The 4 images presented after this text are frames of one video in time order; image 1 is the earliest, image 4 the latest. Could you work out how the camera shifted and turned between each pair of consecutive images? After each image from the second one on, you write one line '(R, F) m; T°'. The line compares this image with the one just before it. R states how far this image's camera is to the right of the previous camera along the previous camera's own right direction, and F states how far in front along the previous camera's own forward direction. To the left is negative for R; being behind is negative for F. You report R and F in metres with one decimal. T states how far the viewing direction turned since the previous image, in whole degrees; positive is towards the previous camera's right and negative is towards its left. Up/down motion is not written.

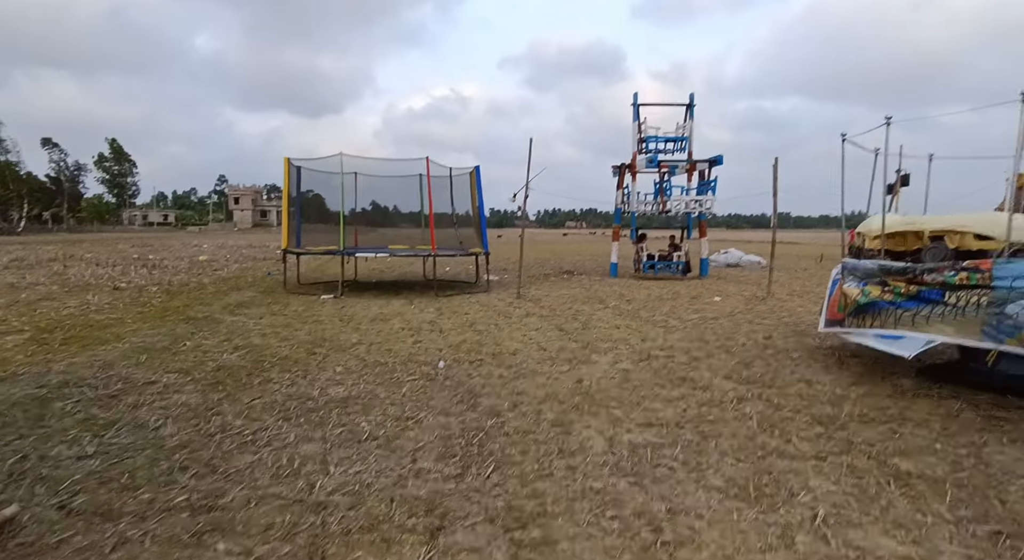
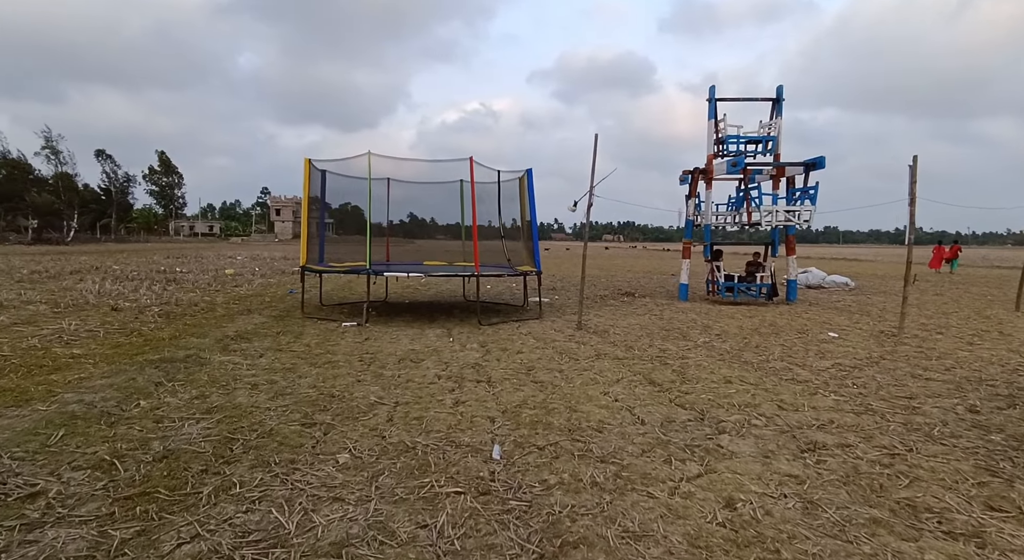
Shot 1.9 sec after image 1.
(-0.3, +1.5) m; -4°
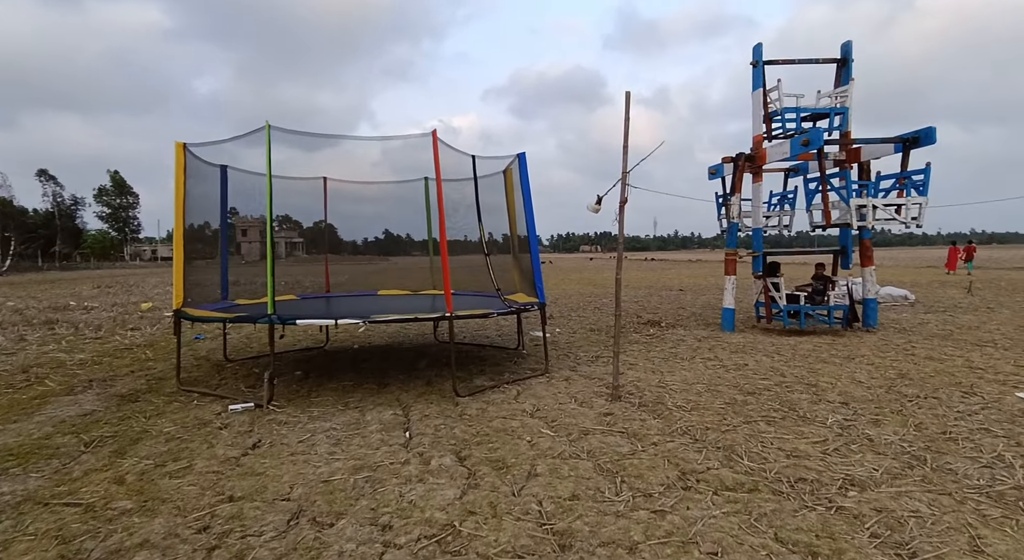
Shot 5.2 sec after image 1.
(-0.1, +2.6) m; +2°
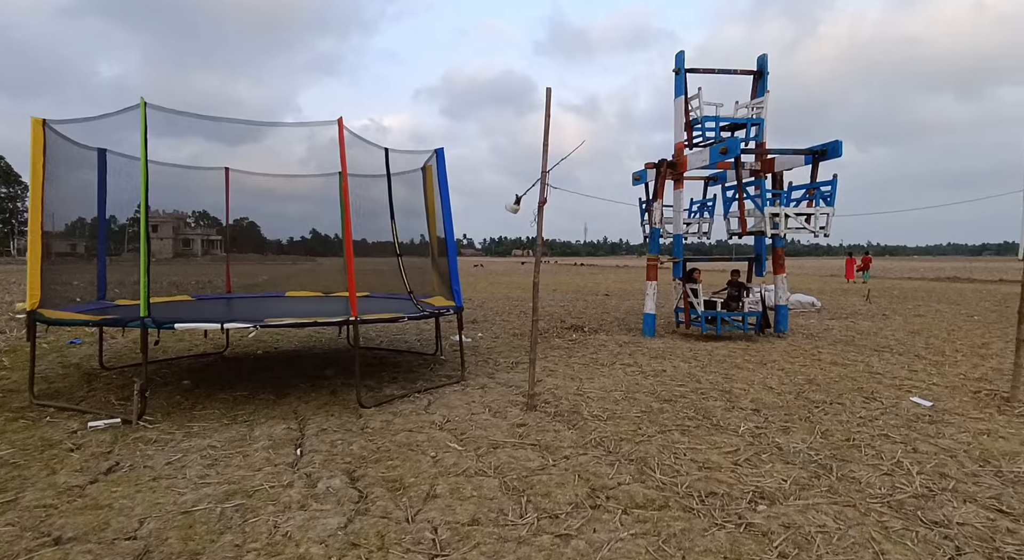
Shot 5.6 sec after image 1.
(+0.2, +0.2) m; +7°
